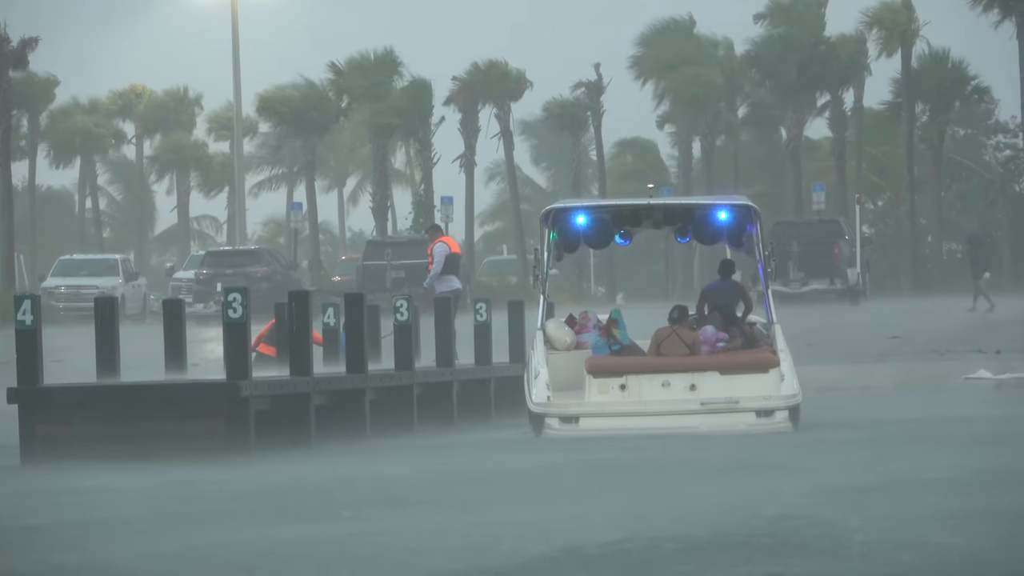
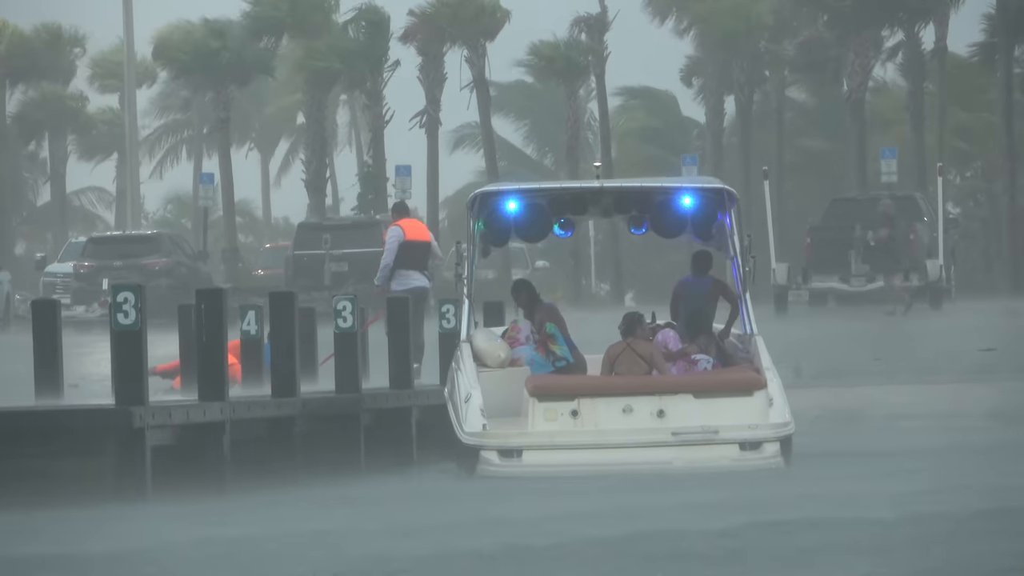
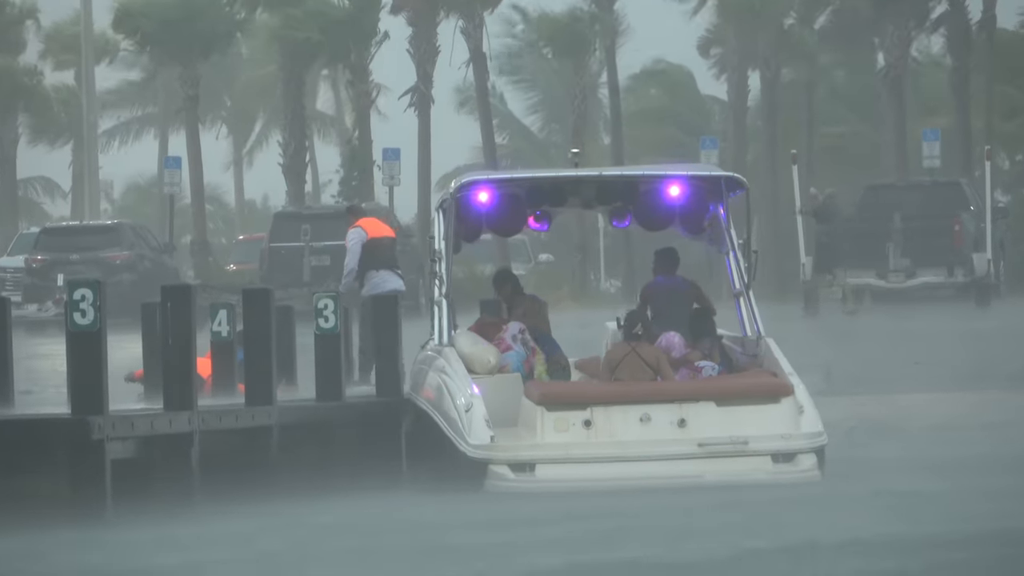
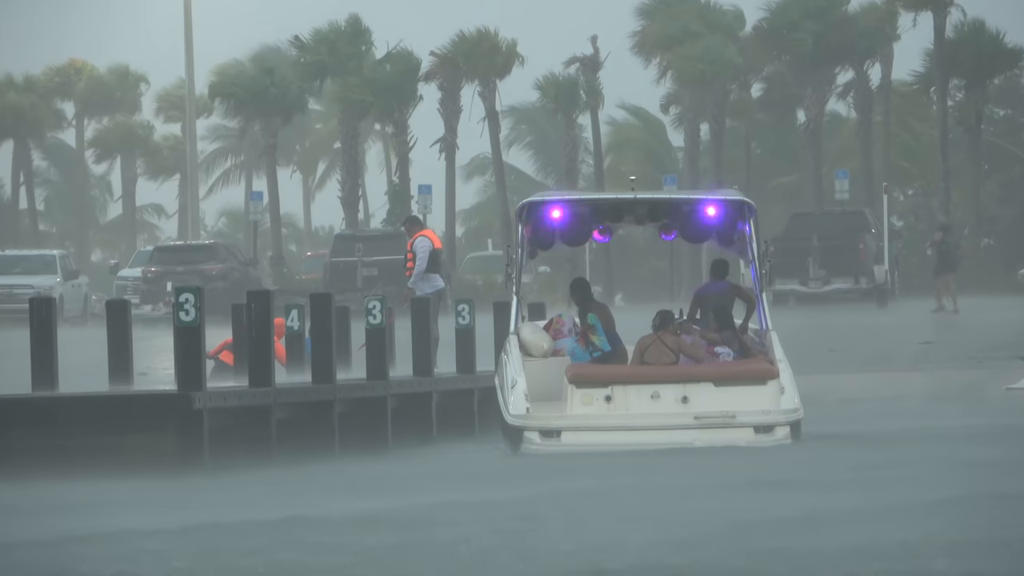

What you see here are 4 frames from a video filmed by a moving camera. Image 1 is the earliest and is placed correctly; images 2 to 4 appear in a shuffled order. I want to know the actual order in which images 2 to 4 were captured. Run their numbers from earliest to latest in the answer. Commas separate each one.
4, 2, 3
